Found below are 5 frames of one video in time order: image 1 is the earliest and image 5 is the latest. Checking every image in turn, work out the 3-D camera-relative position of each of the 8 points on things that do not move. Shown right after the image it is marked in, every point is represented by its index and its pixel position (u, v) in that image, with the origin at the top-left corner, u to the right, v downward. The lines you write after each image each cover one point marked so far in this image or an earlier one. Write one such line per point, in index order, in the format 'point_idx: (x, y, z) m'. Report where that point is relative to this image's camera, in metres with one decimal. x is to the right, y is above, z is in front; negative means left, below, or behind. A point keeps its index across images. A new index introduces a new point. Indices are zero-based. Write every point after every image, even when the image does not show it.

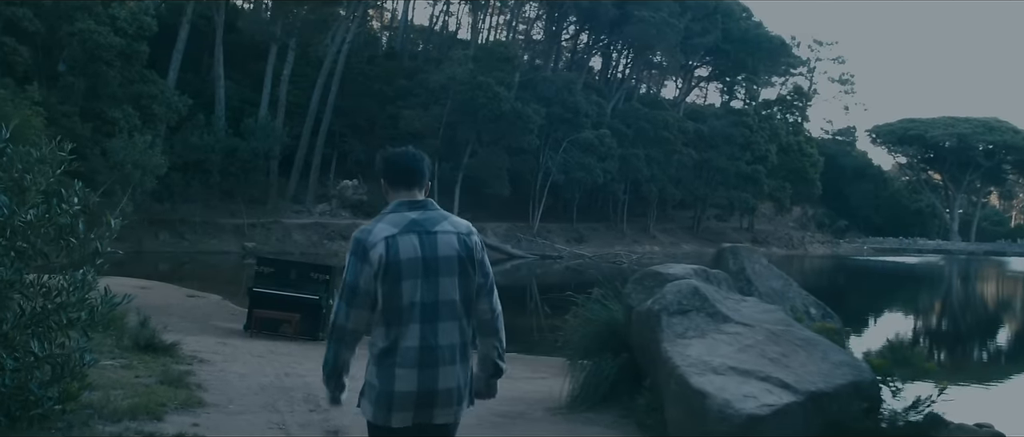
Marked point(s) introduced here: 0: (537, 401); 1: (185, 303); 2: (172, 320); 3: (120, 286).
0: (+0.3, -1.8, +9.6) m
1: (-5.9, -1.5, +17.7) m
2: (-5.1, -1.6, +14.8) m
3: (-7.7, -1.3, +19.3) m
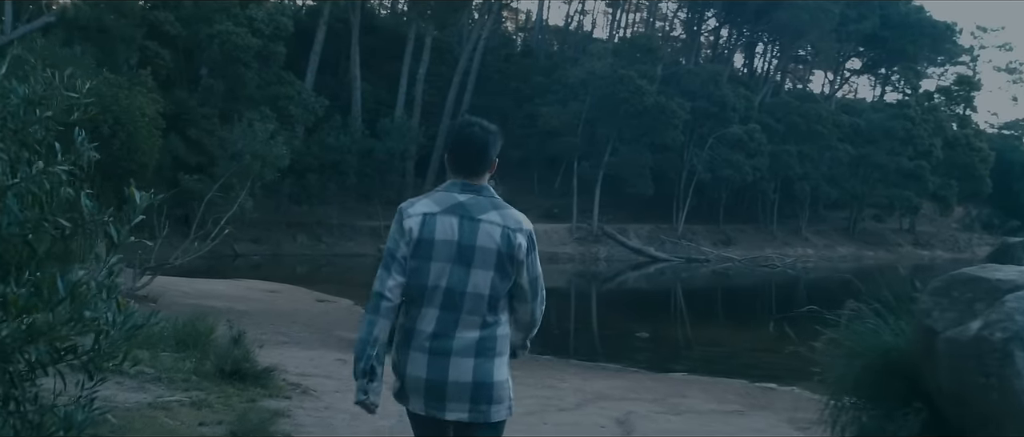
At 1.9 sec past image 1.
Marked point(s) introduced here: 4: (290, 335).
0: (+1.7, -1.7, +7.5) m
1: (-3.3, -1.5, +16.4) m
2: (-3.0, -1.5, +13.4) m
3: (-4.9, -1.3, +18.2) m
4: (-2.9, -1.5, +12.7) m
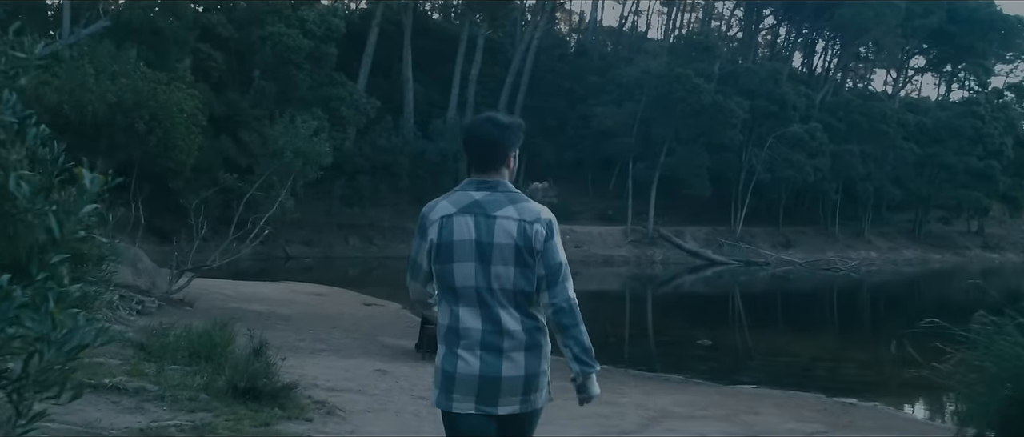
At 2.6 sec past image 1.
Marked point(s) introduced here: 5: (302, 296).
0: (+2.1, -1.7, +6.7) m
1: (-2.5, -1.5, +15.9) m
2: (-2.3, -1.5, +12.8) m
3: (-3.9, -1.3, +17.7) m
4: (-2.2, -1.5, +12.1) m
5: (-3.7, -1.3, +17.1) m
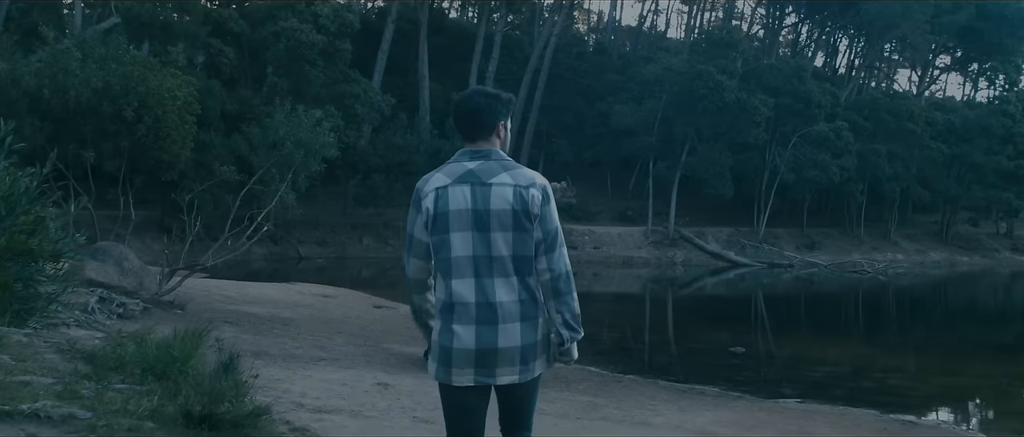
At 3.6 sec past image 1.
0: (+2.2, -1.7, +5.7) m
1: (-2.2, -1.5, +15.0) m
2: (-2.0, -1.5, +11.9) m
3: (-3.6, -1.3, +16.8) m
4: (-2.0, -1.5, +11.2) m
5: (-3.4, -1.3, +16.2) m
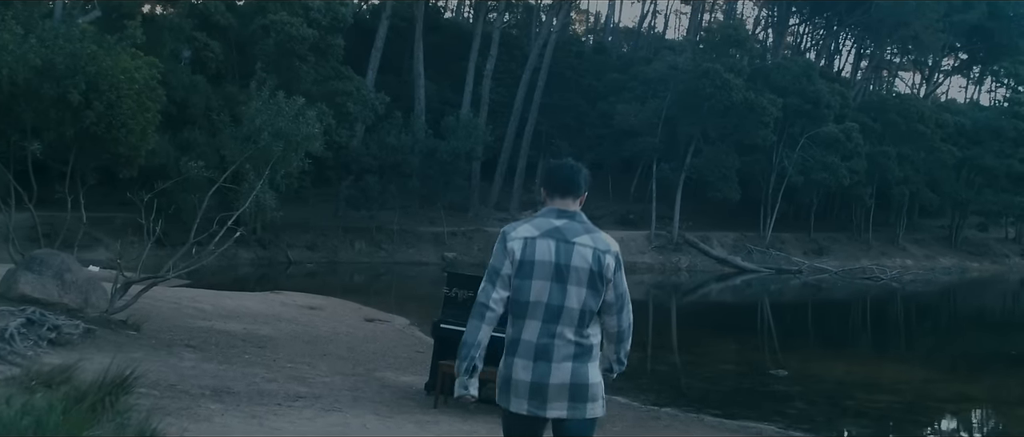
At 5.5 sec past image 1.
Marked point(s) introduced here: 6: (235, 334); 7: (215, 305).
0: (+2.3, -1.7, +4.1) m
1: (-2.1, -1.5, +13.4) m
2: (-1.9, -1.5, +10.3) m
3: (-3.5, -1.4, +15.2) m
4: (-1.9, -1.5, +9.6) m
5: (-3.3, -1.4, +14.6) m
6: (-3.3, -1.3, +11.7) m
7: (-4.2, -1.2, +13.8) m
